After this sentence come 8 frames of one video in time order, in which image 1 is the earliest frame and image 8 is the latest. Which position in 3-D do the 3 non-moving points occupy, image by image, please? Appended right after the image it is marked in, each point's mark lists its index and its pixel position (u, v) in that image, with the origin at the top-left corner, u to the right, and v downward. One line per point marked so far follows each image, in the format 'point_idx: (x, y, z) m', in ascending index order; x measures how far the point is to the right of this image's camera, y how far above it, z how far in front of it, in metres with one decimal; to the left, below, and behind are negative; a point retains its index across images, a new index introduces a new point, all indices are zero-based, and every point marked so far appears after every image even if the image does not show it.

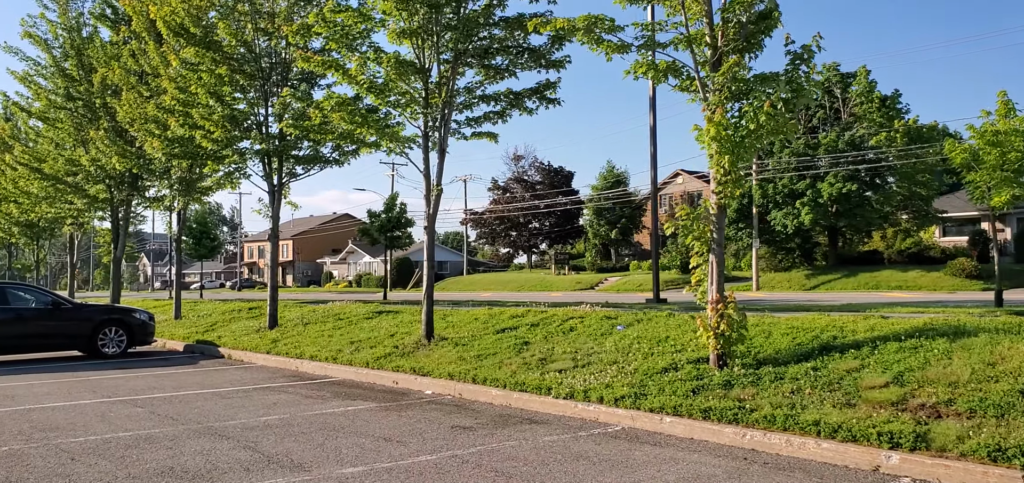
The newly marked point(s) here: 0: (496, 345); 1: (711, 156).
0: (-0.2, -1.4, +10.4) m
1: (+2.1, +0.9, +7.5) m
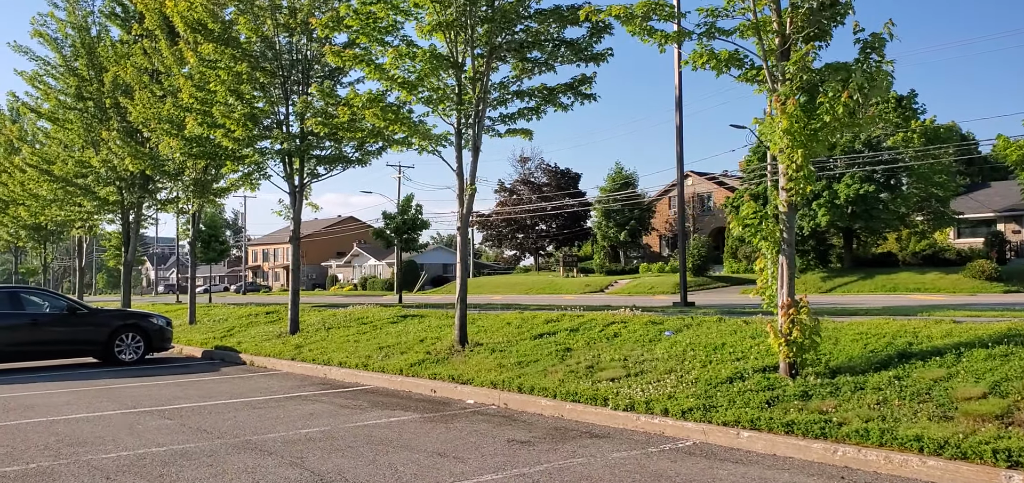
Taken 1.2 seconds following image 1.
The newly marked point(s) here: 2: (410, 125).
0: (+0.3, -1.5, +9.9) m
1: (+2.6, +0.9, +7.0) m
2: (-1.5, +1.7, +10.9) m
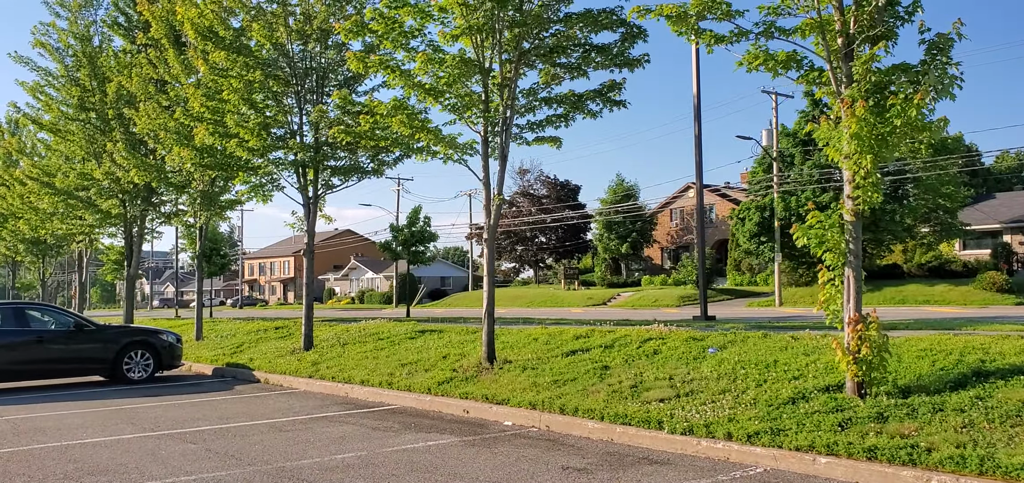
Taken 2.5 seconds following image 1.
0: (+0.8, -1.6, +9.5) m
1: (+3.0, +0.8, +6.6) m
2: (-1.1, +1.5, +10.5) m
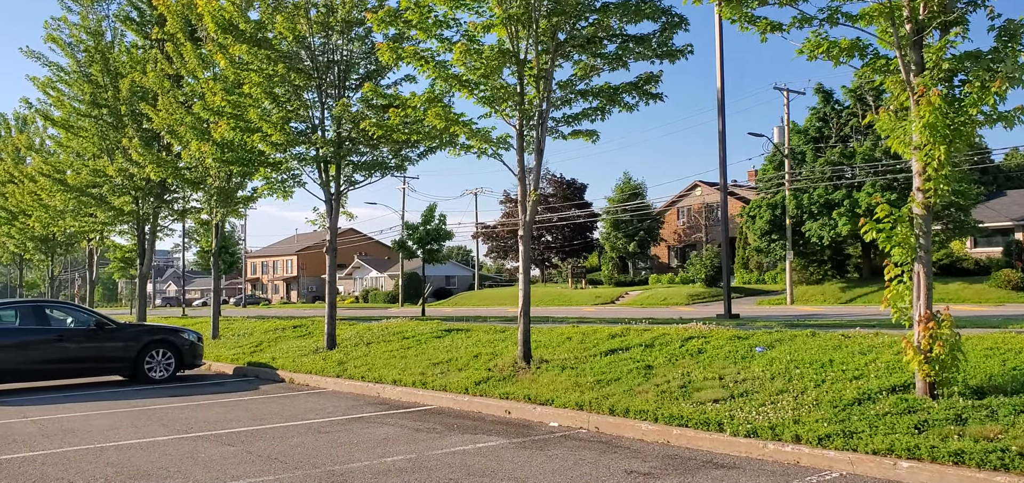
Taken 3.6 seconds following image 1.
0: (+1.3, -1.6, +9.2) m
1: (+3.5, +0.8, +6.3) m
2: (-0.6, +1.6, +10.2) m
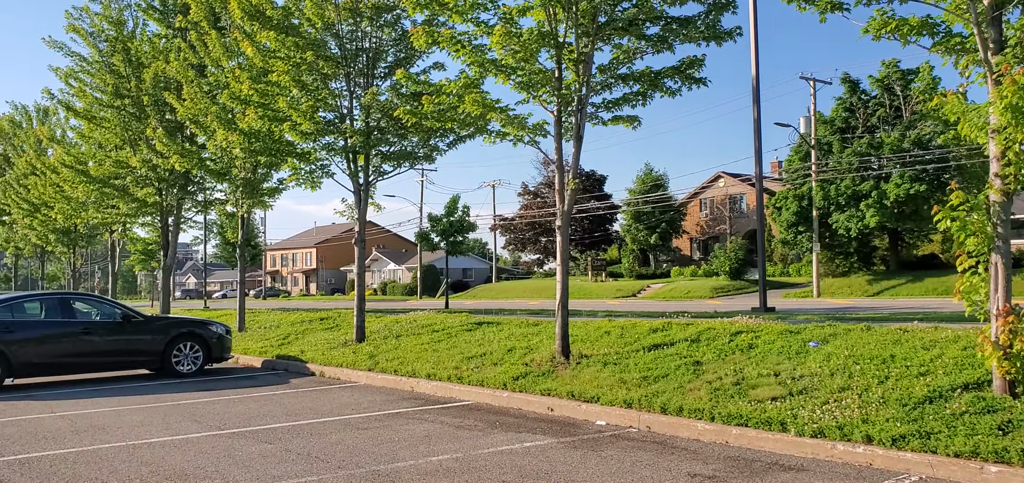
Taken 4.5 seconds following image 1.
0: (+1.8, -1.4, +8.9) m
1: (+4.0, +0.9, +5.9) m
2: (-0.1, +1.7, +9.9) m
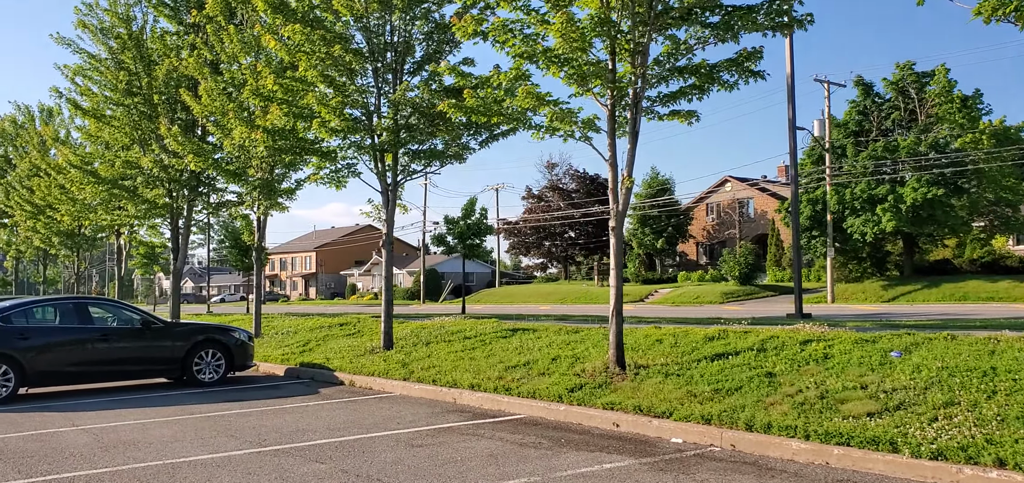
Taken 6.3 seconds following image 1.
0: (+2.4, -1.5, +8.3) m
1: (+4.6, +0.9, +5.4) m
2: (+0.5, +1.7, +9.3) m
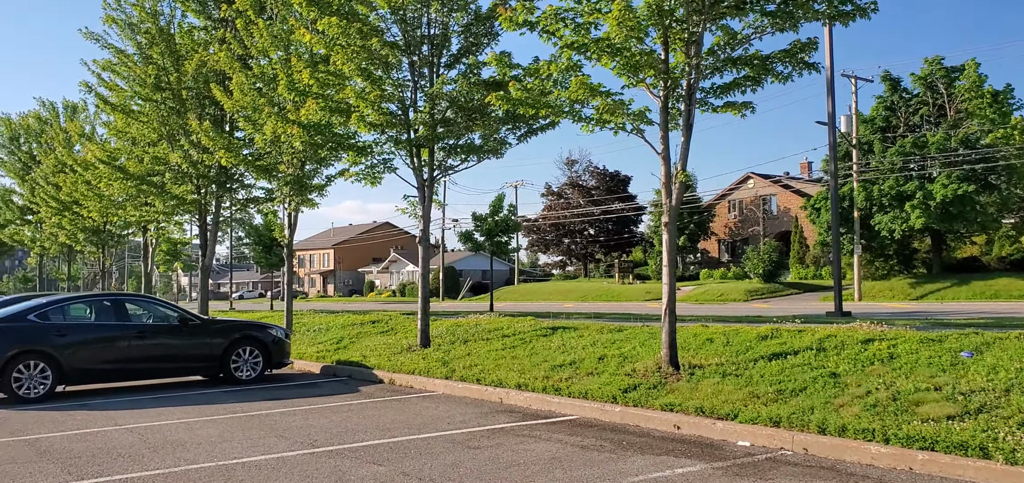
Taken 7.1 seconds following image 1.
0: (+3.0, -1.4, +8.0) m
1: (+5.2, +0.9, +5.0) m
2: (+1.1, +1.8, +9.1) m
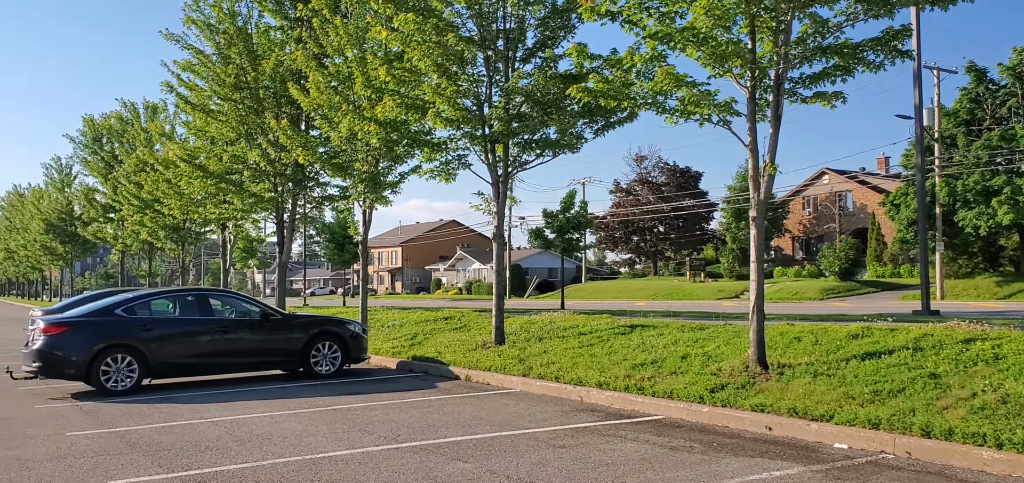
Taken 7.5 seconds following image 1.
0: (+3.9, -1.4, +7.5) m
1: (+5.8, +1.0, +4.4) m
2: (+2.1, +1.8, +8.8) m
